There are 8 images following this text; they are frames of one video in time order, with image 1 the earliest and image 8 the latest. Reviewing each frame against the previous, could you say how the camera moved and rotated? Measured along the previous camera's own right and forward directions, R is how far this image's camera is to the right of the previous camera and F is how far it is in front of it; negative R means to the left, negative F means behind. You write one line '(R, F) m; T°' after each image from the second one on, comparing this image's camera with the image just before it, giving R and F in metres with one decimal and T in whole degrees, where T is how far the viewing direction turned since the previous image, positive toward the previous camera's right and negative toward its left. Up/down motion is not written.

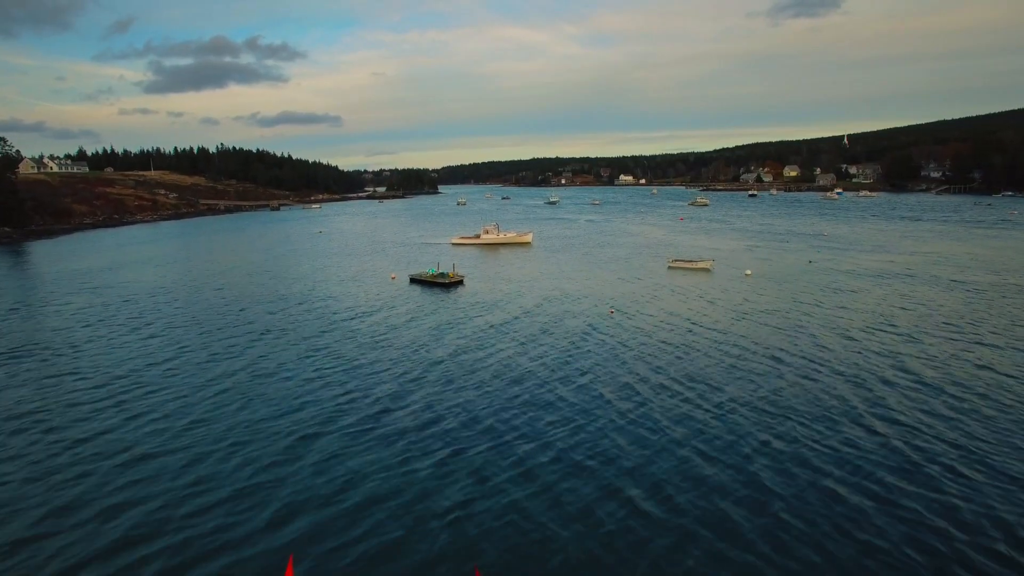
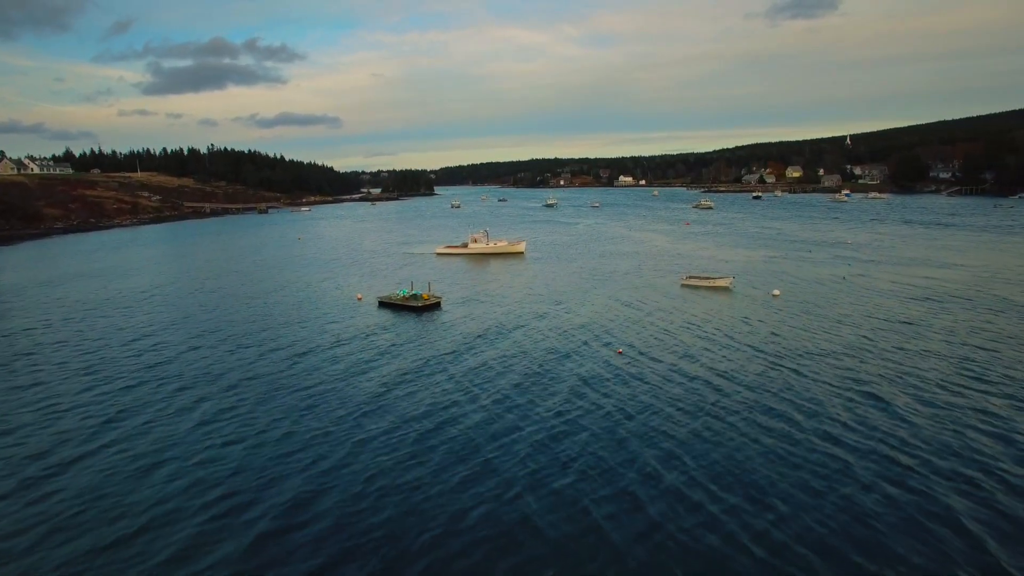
(+0.8, +5.8) m; 0°
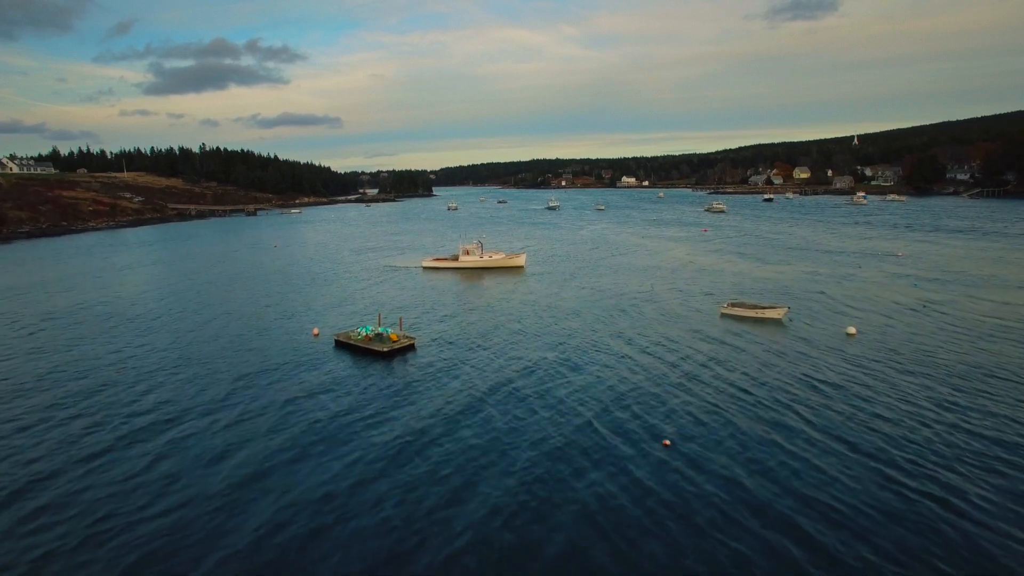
(+0.2, +7.6) m; 0°
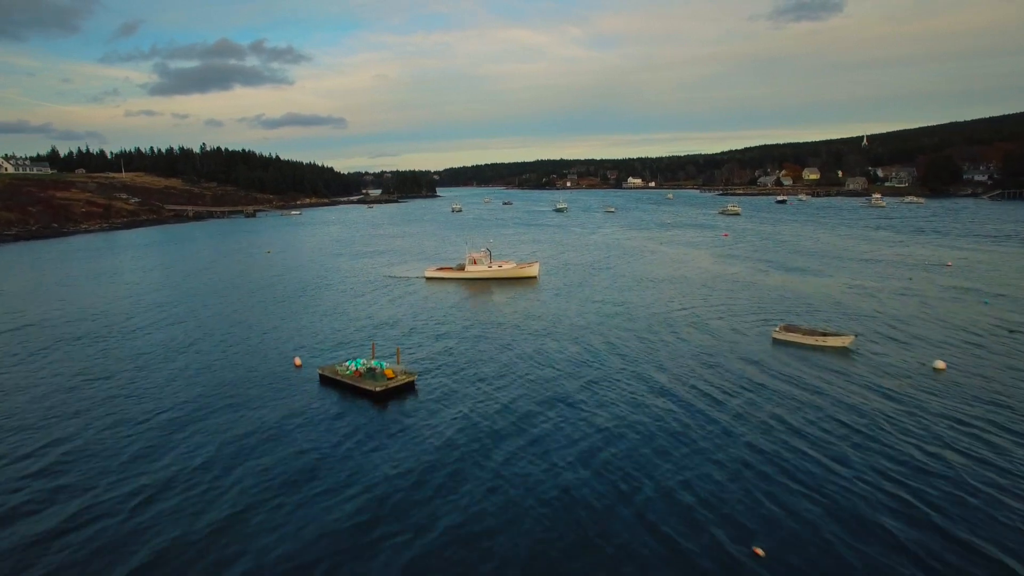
(-0.6, +4.3) m; 0°
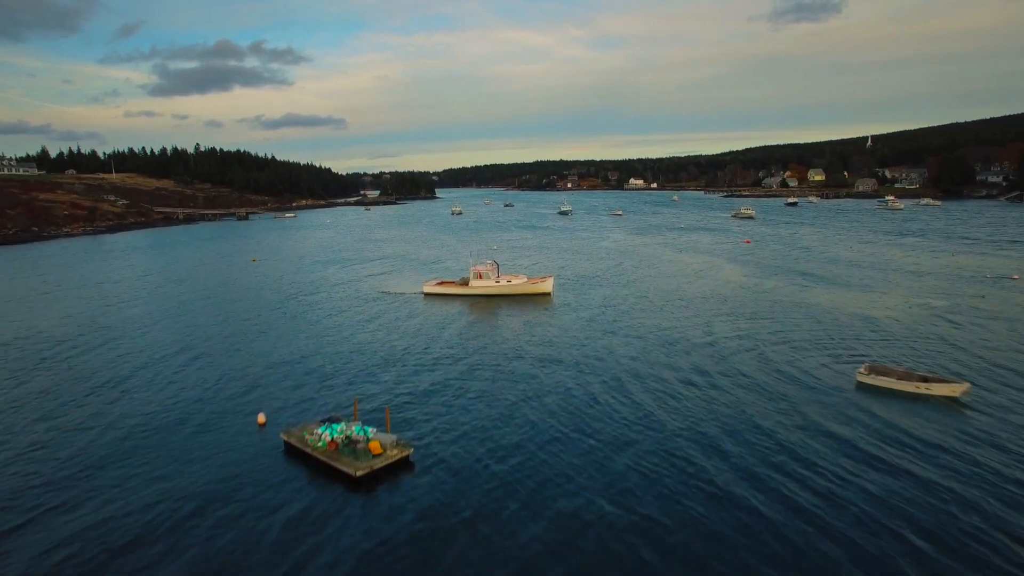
(-0.7, +5.3) m; 0°
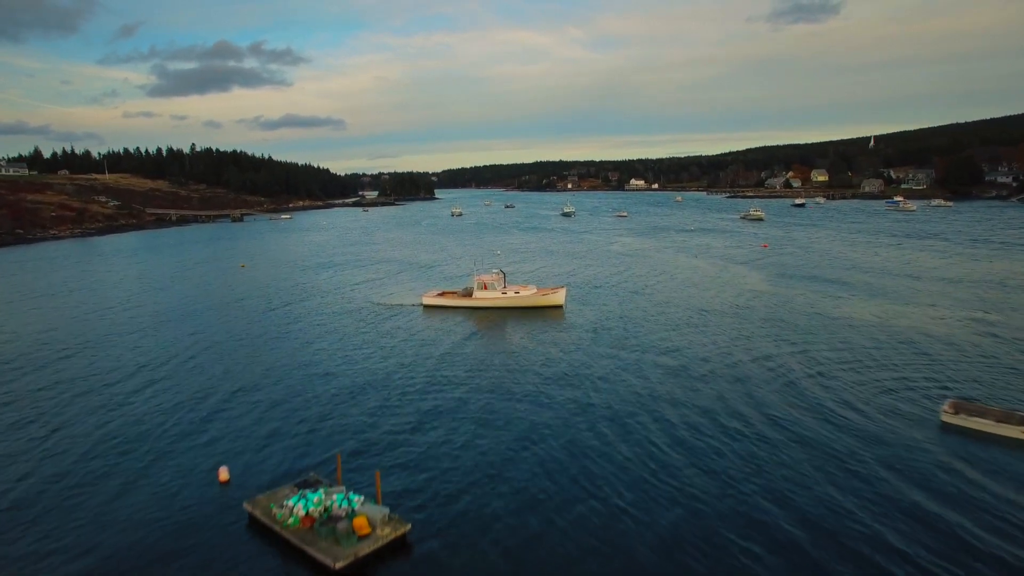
(-0.5, +3.5) m; 0°
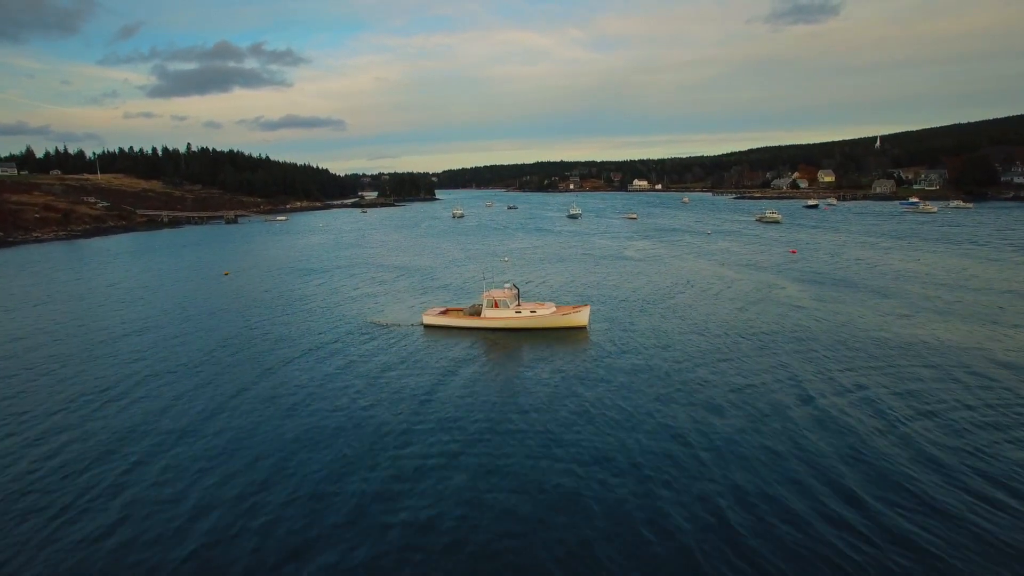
(-0.8, +4.9) m; 0°
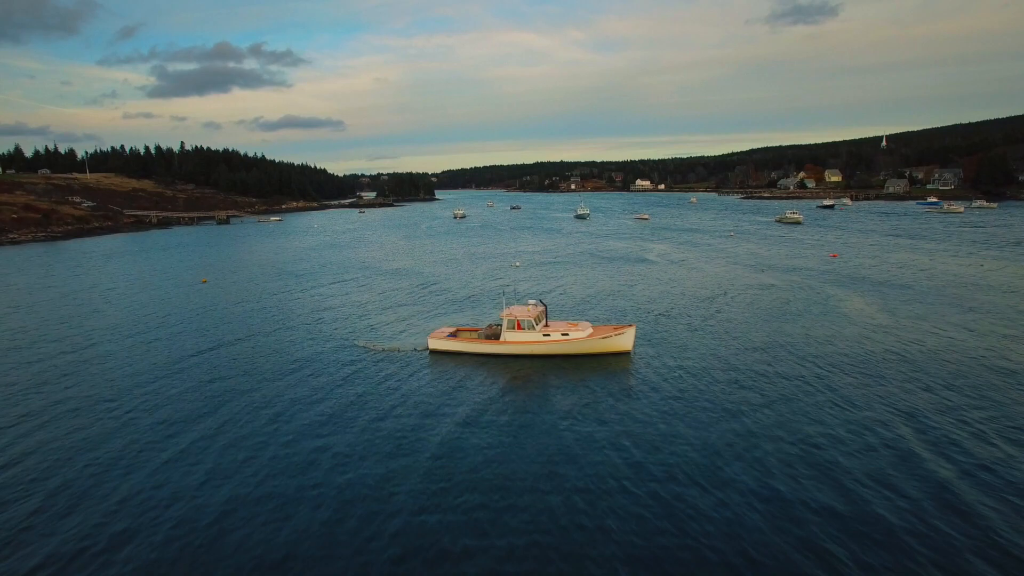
(-1.0, +5.8) m; 0°
